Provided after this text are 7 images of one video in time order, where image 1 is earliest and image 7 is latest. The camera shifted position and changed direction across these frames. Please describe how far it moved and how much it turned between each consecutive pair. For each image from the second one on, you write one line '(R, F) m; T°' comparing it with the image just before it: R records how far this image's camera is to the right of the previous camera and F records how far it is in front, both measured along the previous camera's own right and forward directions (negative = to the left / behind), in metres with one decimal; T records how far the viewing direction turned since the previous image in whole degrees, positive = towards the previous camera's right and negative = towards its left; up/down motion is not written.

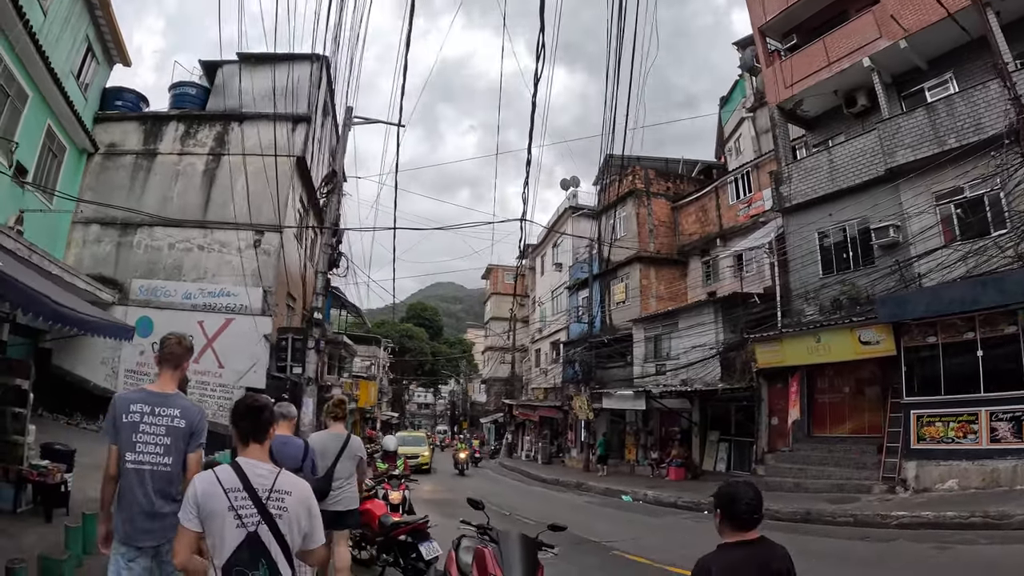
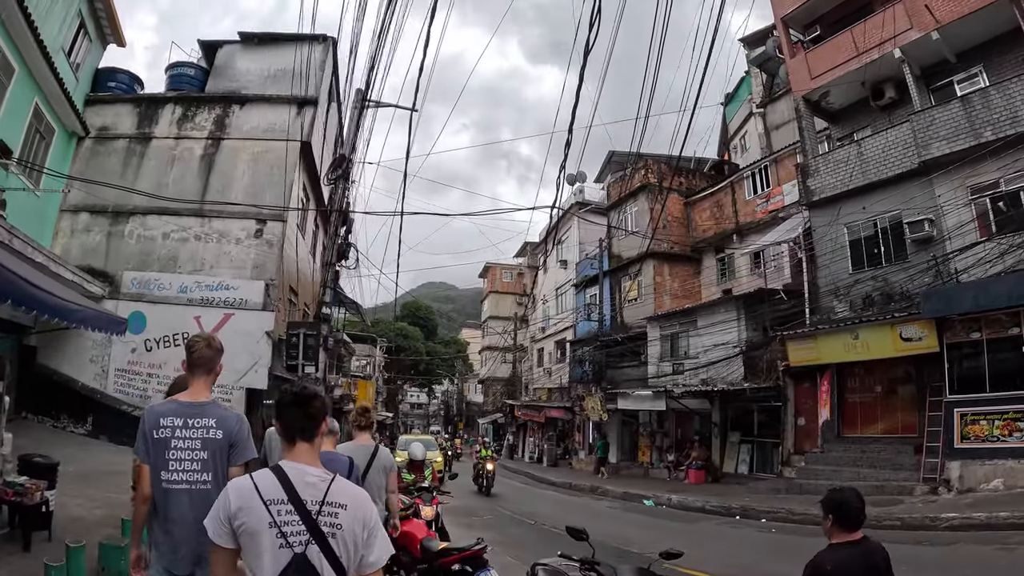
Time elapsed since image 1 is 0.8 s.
(-0.6, +0.7) m; +1°
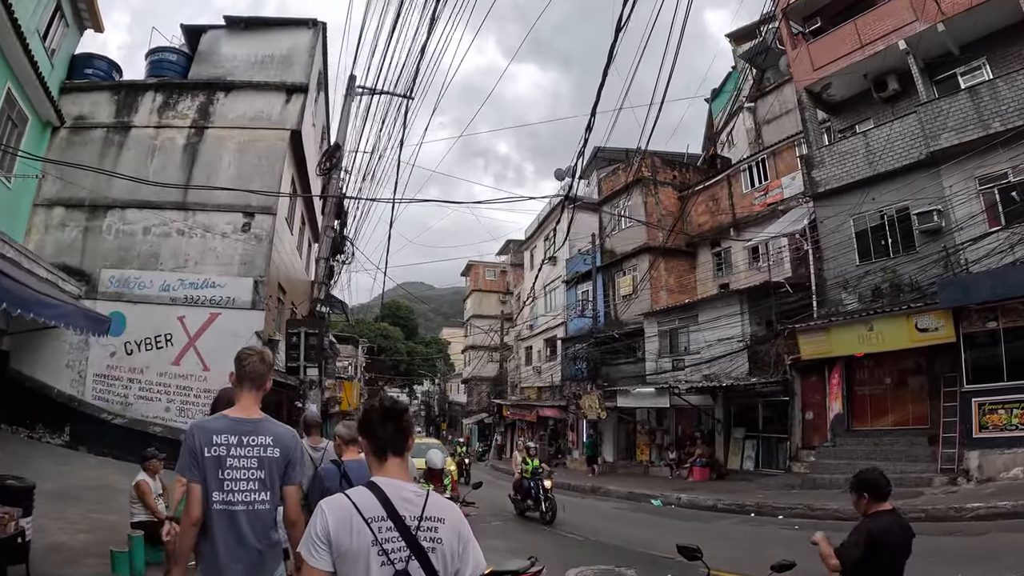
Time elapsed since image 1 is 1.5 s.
(-0.6, +0.5) m; +2°
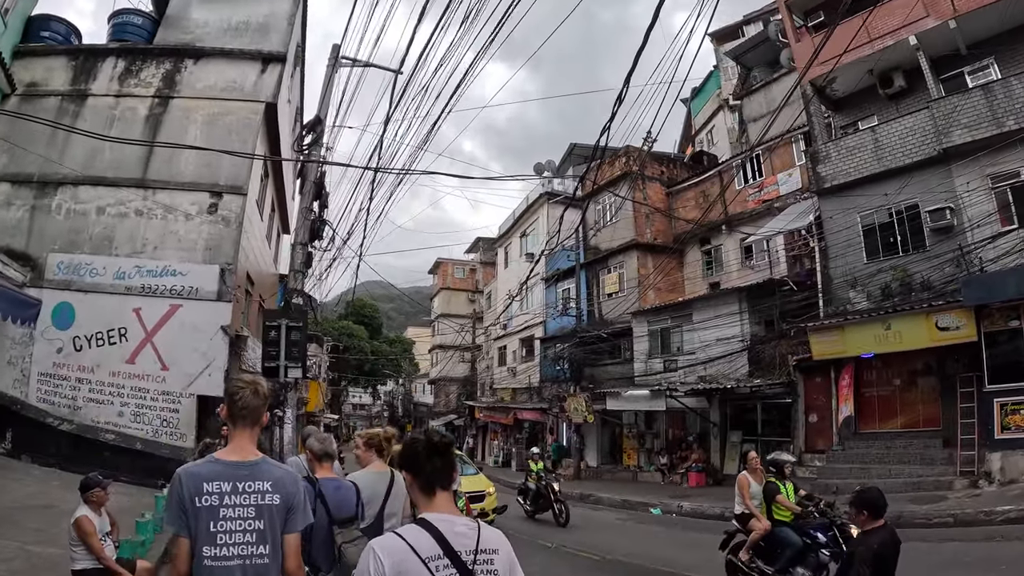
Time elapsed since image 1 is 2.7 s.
(-0.7, +1.0) m; +4°
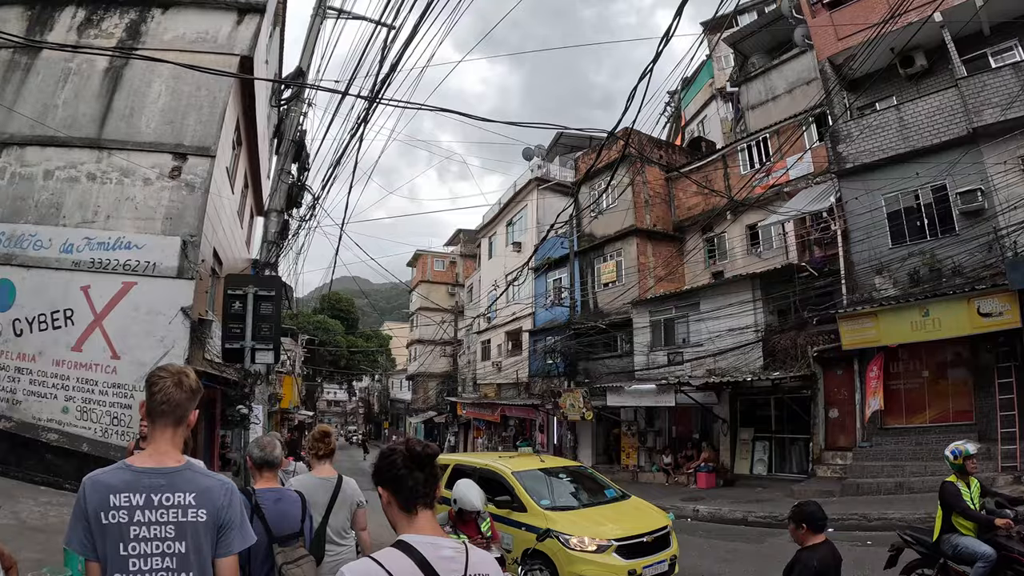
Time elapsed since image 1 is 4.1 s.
(-0.5, +1.2) m; +2°
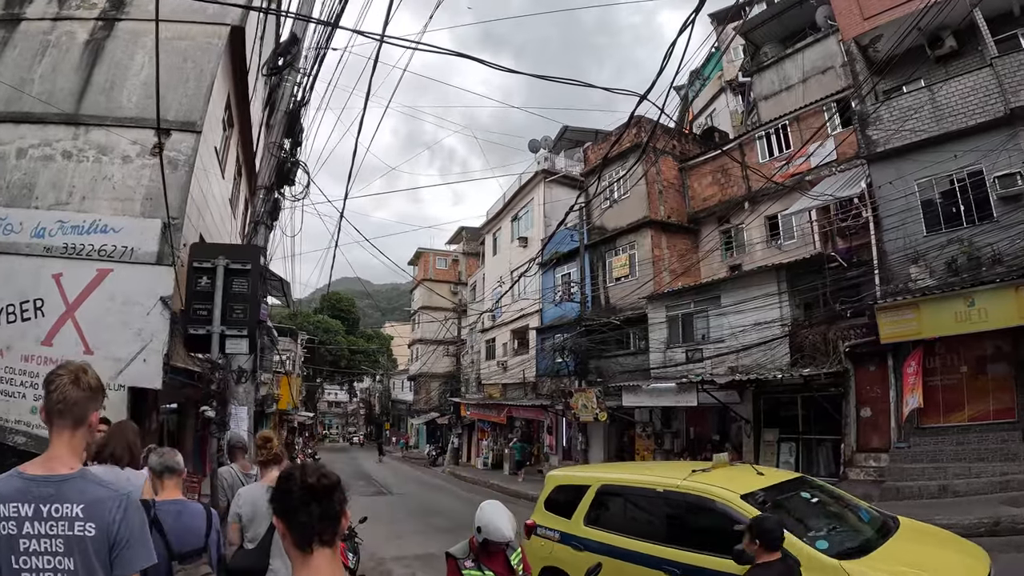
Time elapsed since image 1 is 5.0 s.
(-0.2, +0.8) m; 0°
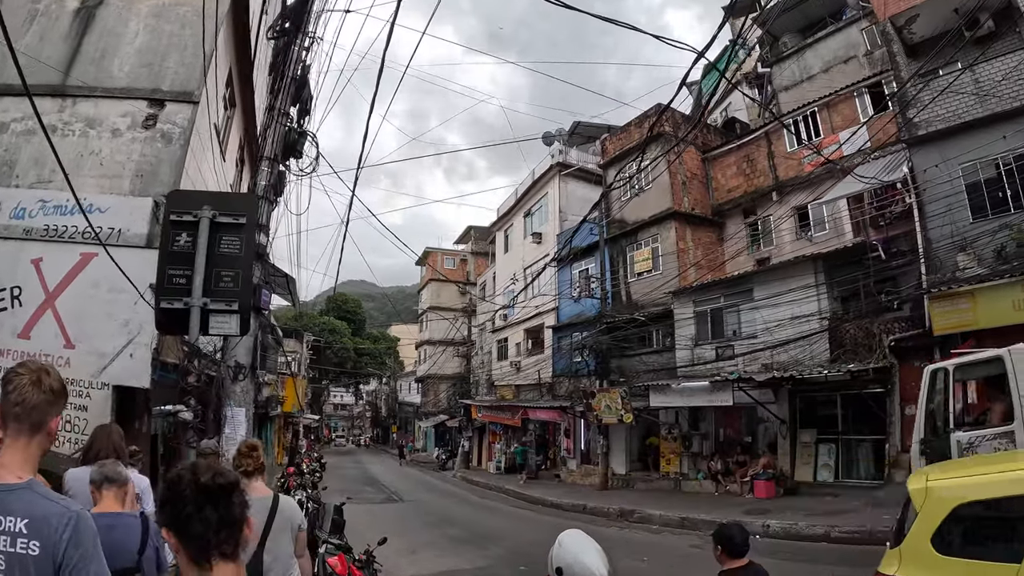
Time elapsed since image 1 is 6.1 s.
(-0.3, +0.9) m; 0°
